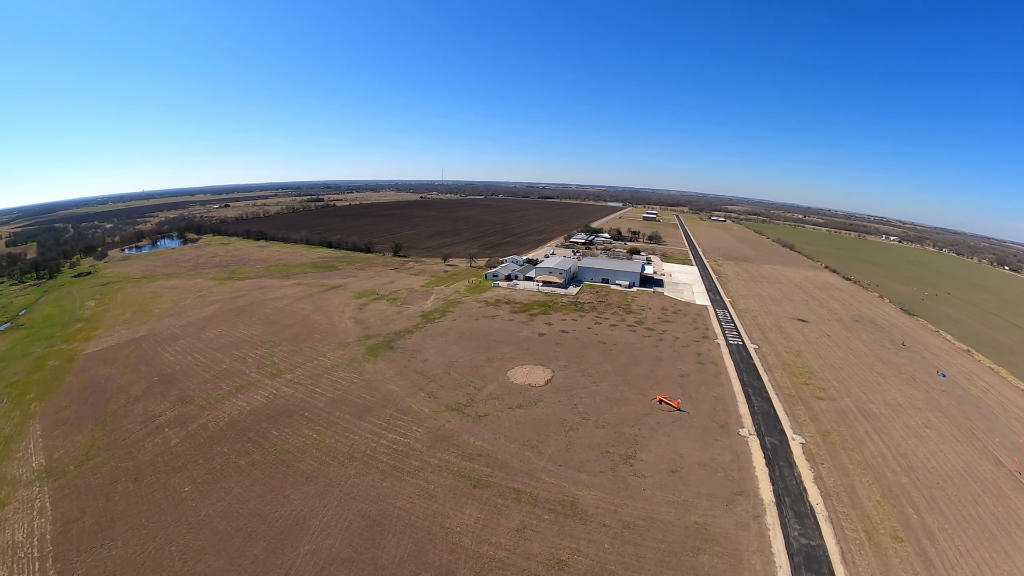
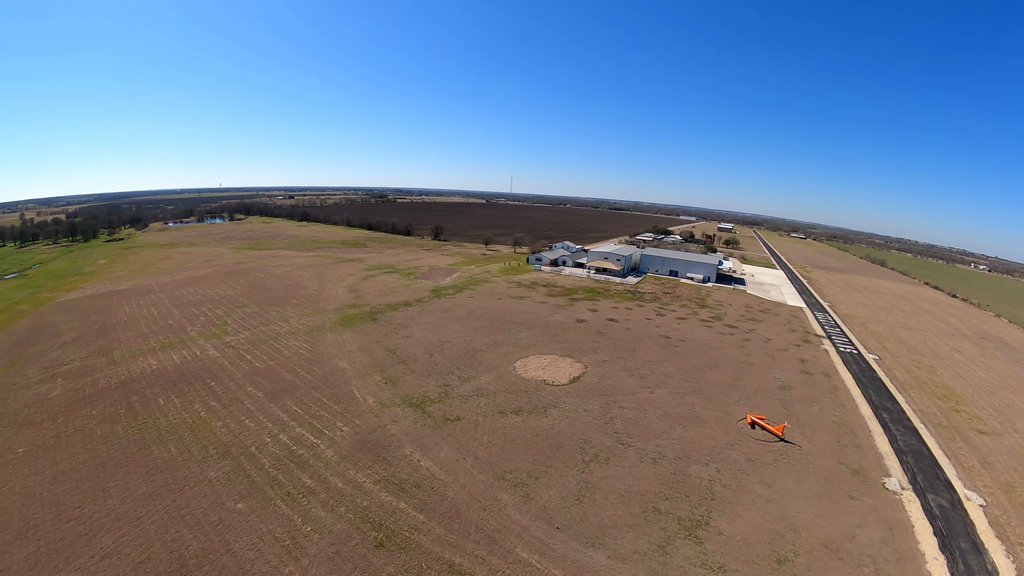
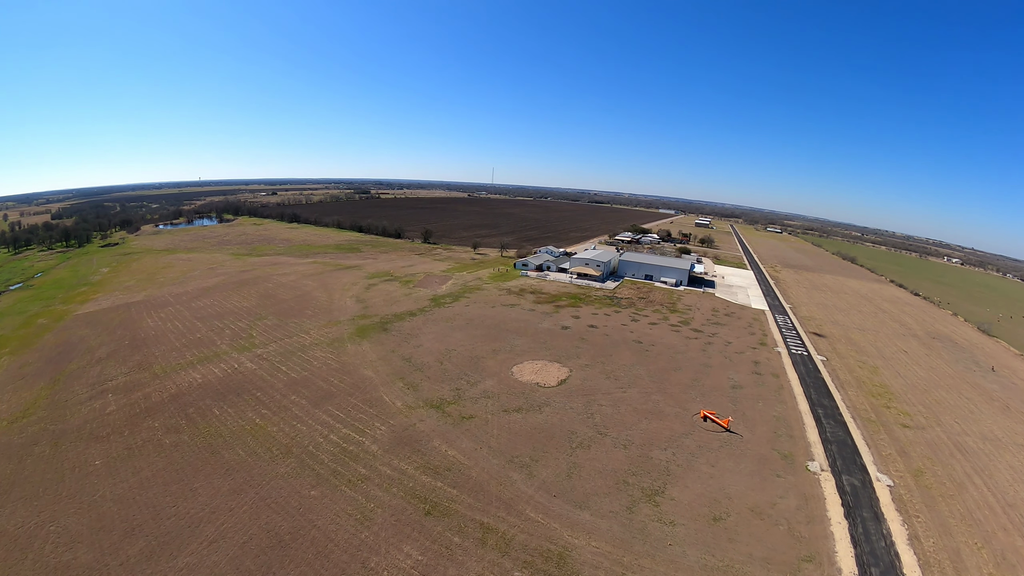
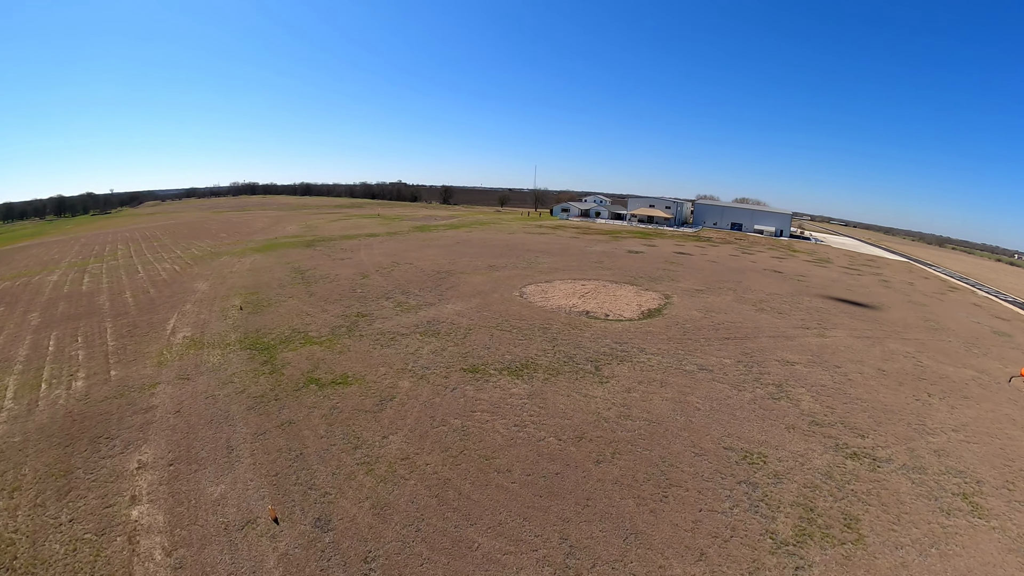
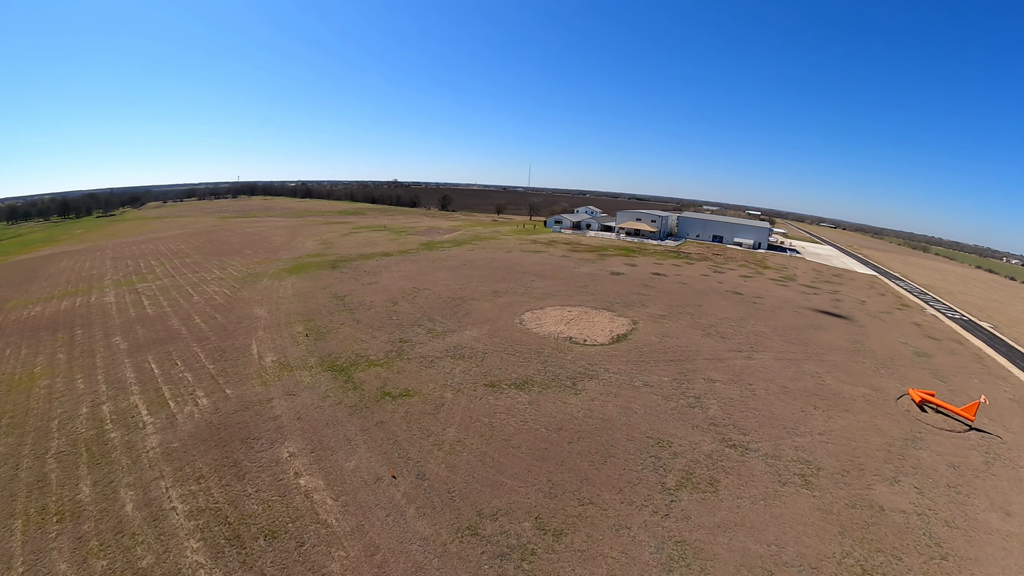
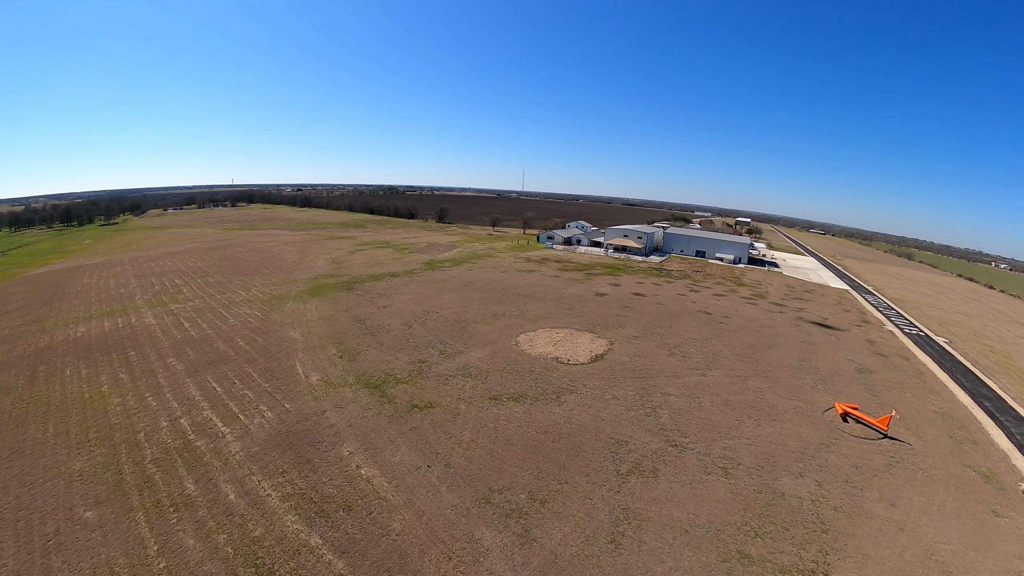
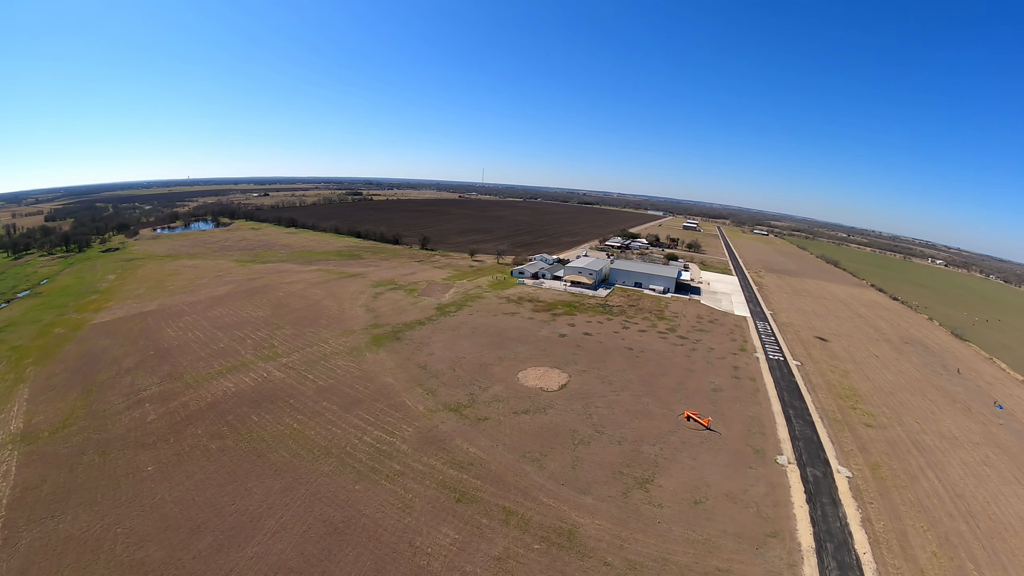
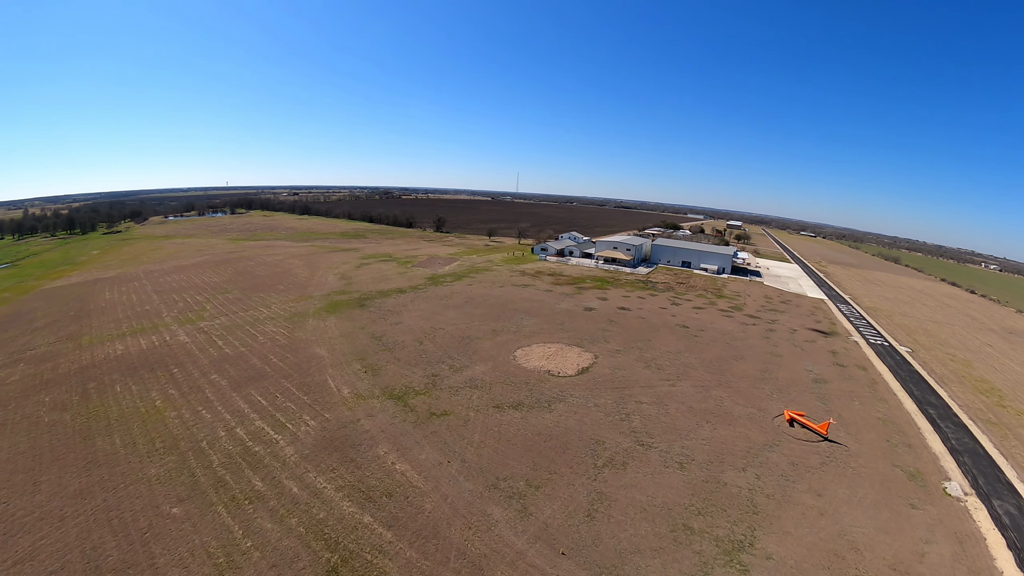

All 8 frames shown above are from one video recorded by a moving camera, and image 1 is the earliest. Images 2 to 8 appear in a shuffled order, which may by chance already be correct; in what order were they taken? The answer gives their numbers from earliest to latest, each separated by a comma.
7, 3, 2, 8, 6, 5, 4
